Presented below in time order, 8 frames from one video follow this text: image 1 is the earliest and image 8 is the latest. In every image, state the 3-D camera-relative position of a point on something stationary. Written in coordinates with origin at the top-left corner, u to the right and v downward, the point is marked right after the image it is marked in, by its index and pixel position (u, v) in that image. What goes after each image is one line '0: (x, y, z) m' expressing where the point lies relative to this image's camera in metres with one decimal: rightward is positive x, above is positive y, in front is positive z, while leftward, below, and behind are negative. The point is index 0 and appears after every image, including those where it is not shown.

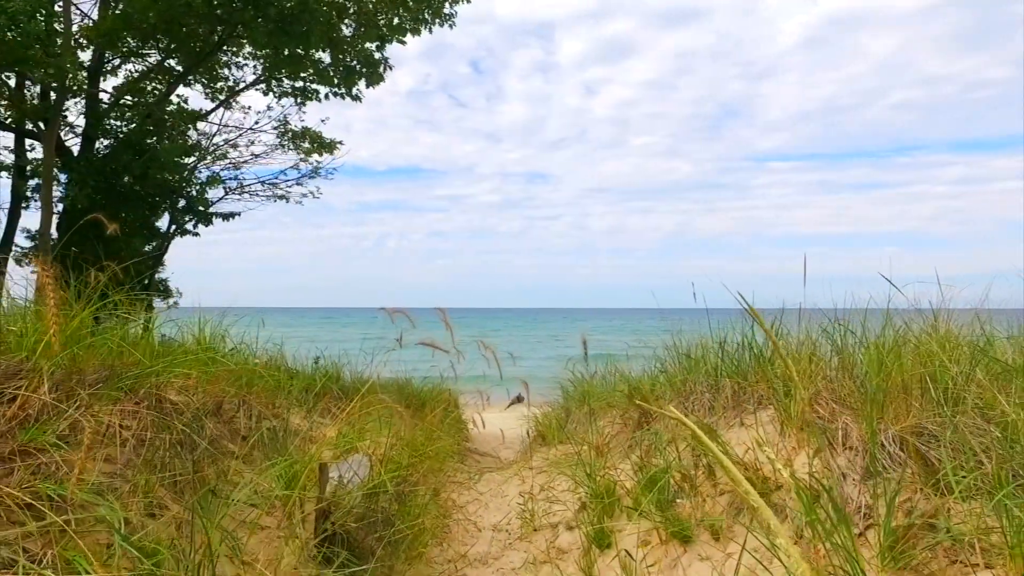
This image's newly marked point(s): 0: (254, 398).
0: (-1.6, -0.7, +3.8) m
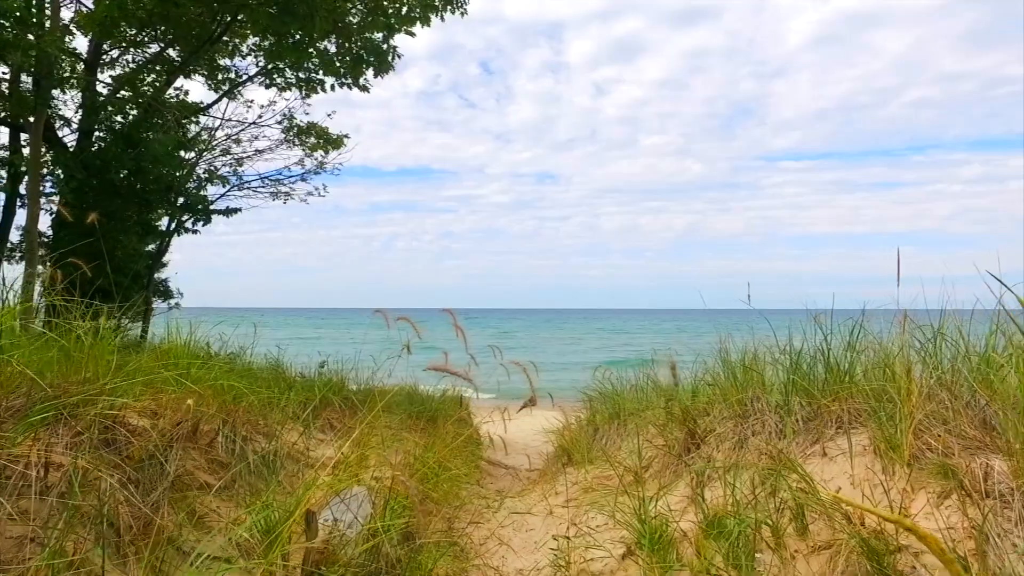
0: (-1.4, -0.7, +3.3) m
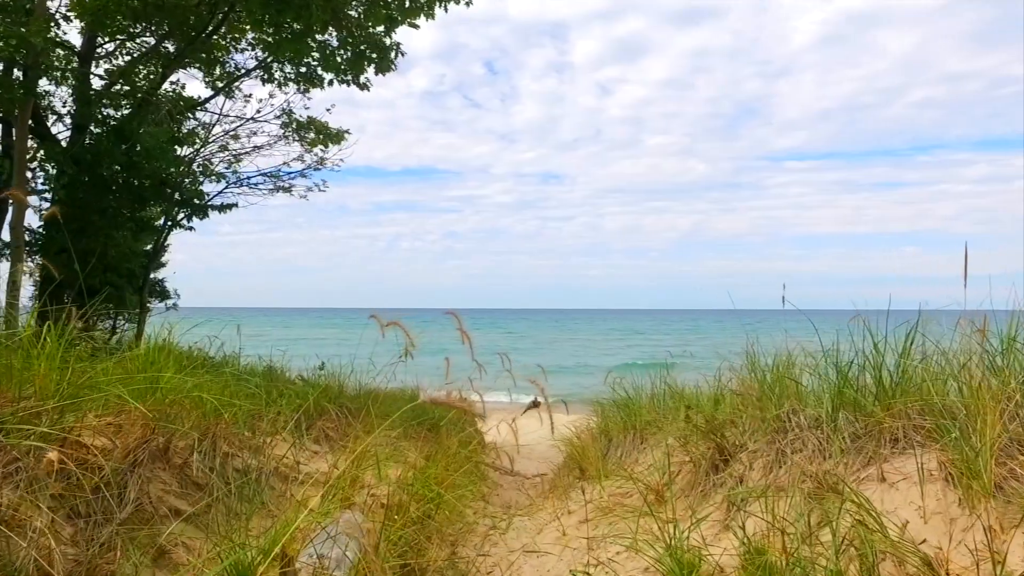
0: (-1.4, -0.7, +3.0) m
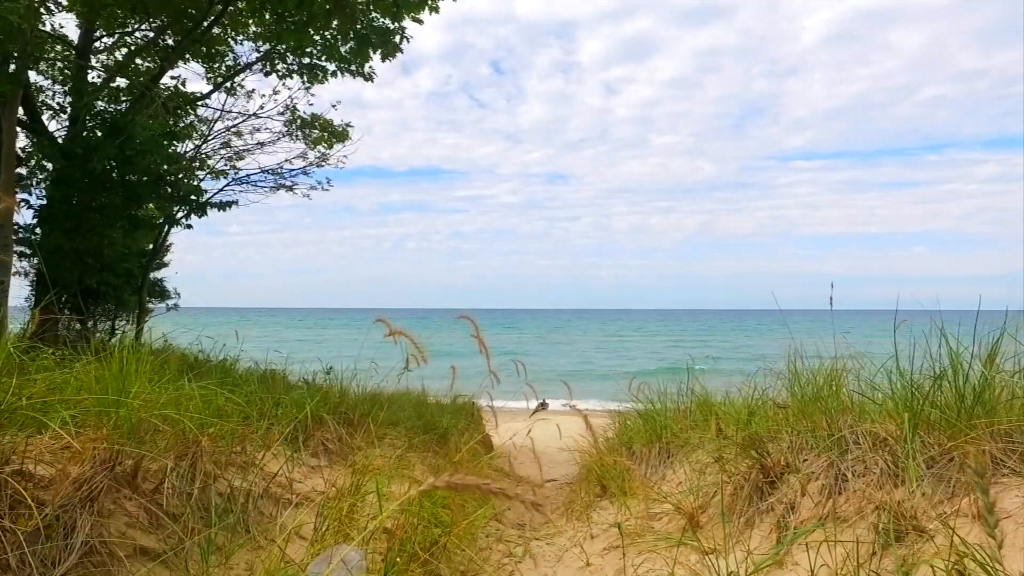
0: (-1.3, -0.7, +2.6) m
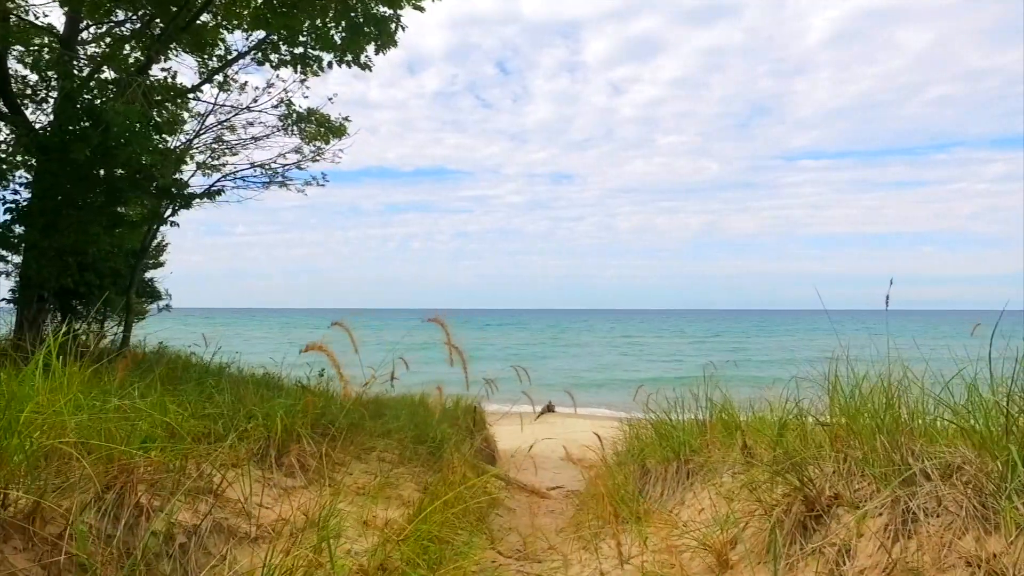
0: (-1.3, -0.7, +2.2) m
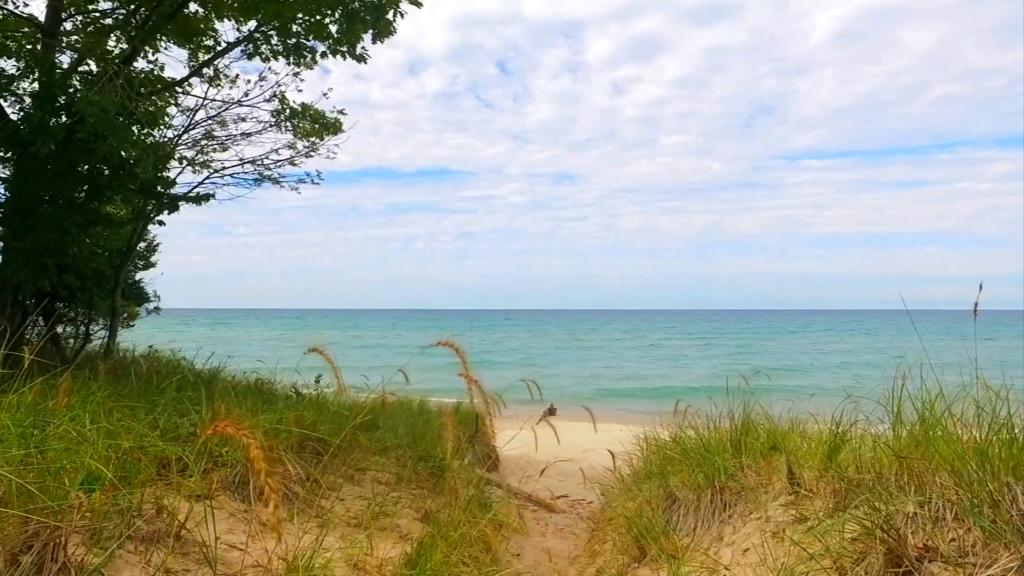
0: (-1.2, -0.7, +1.7) m
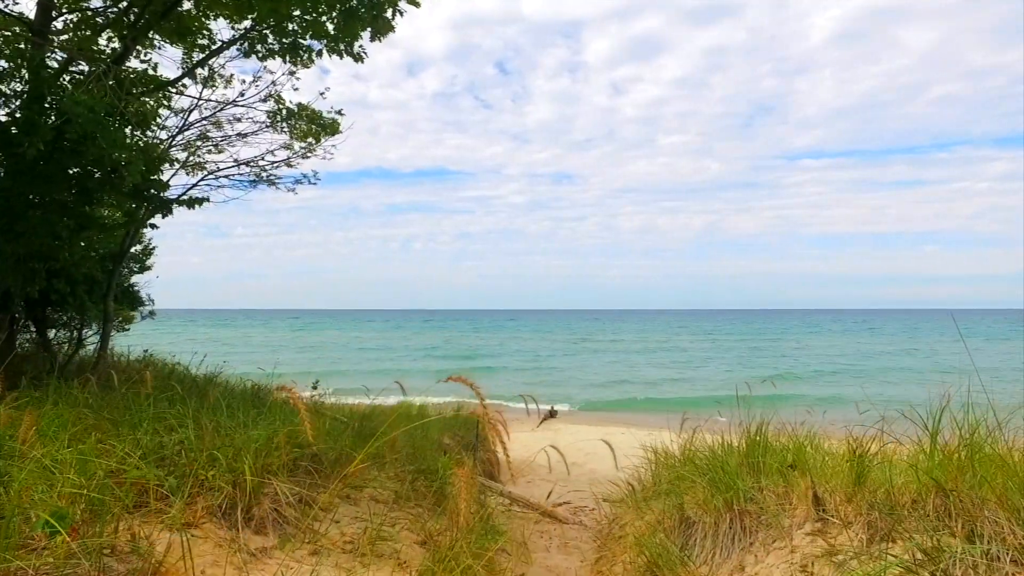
0: (-1.2, -0.8, +1.5) m
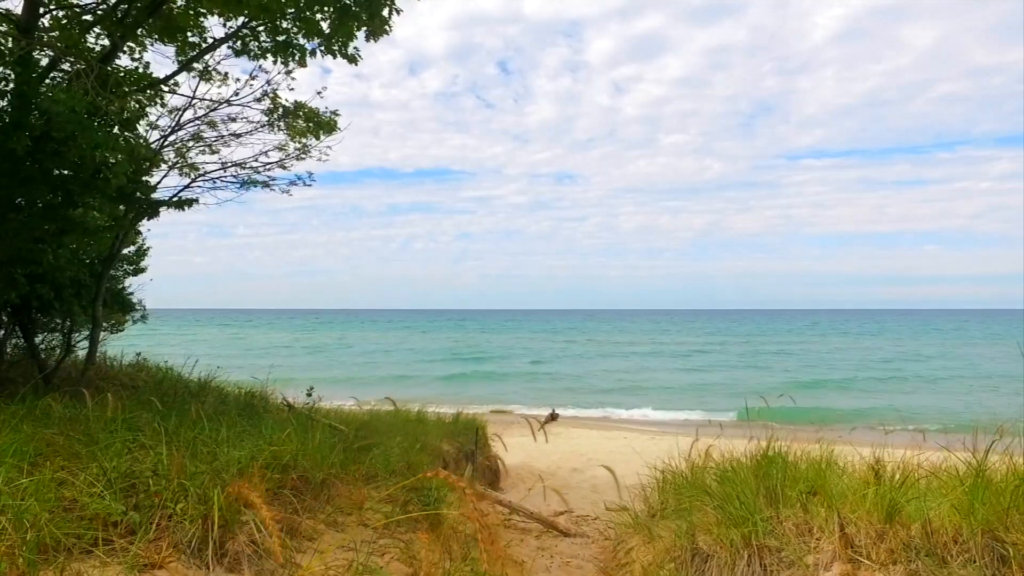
0: (-1.2, -0.8, +1.3) m
